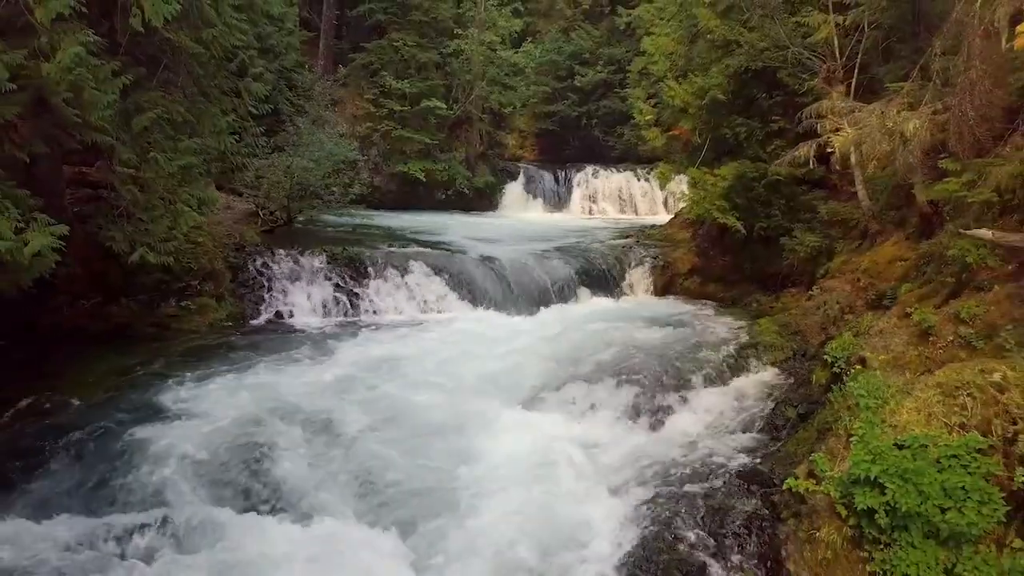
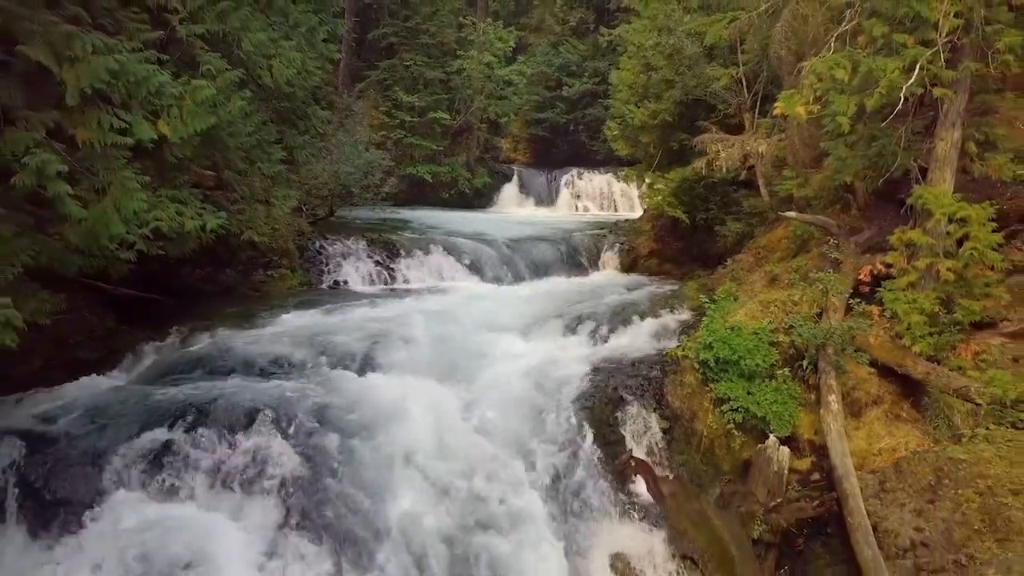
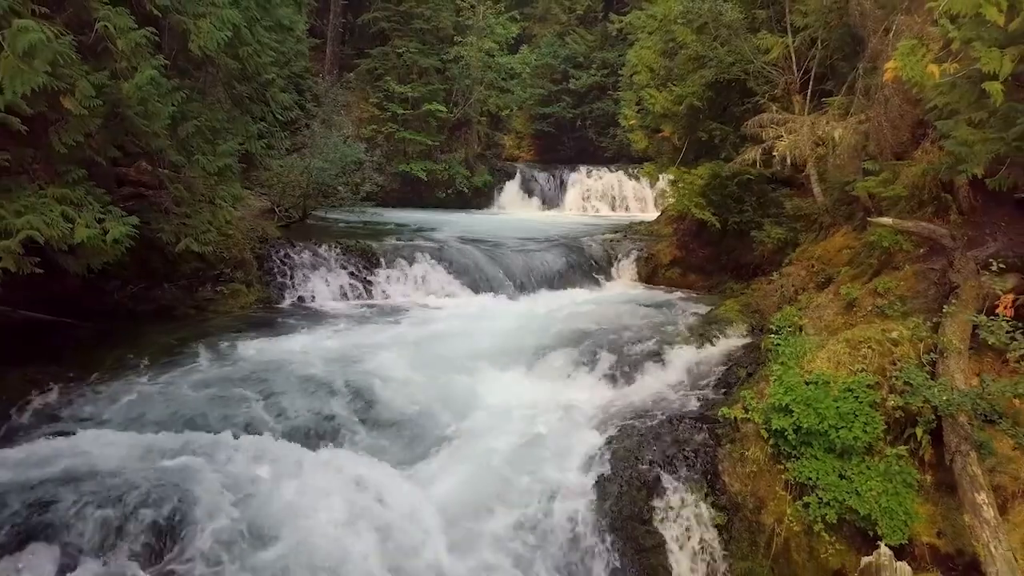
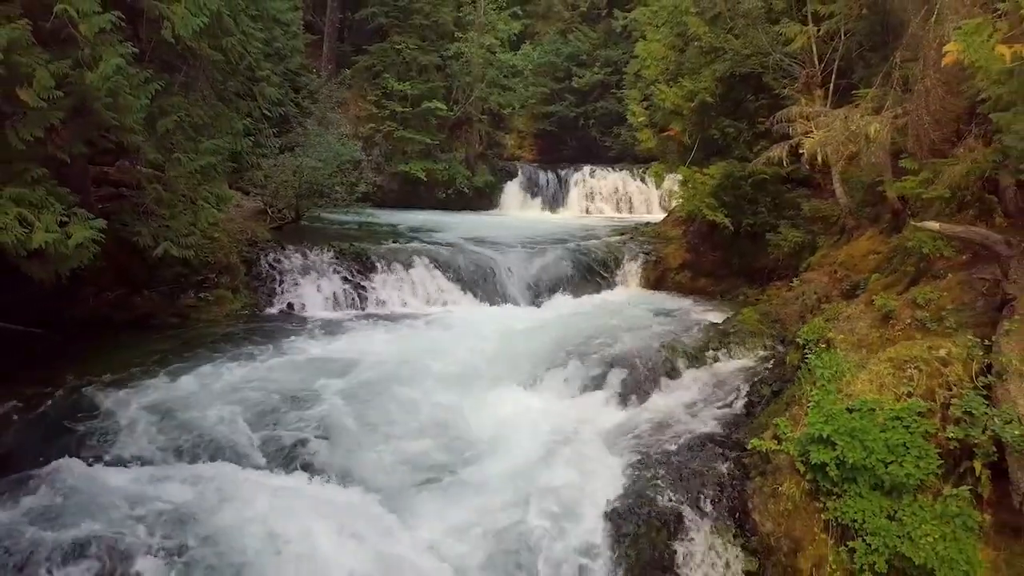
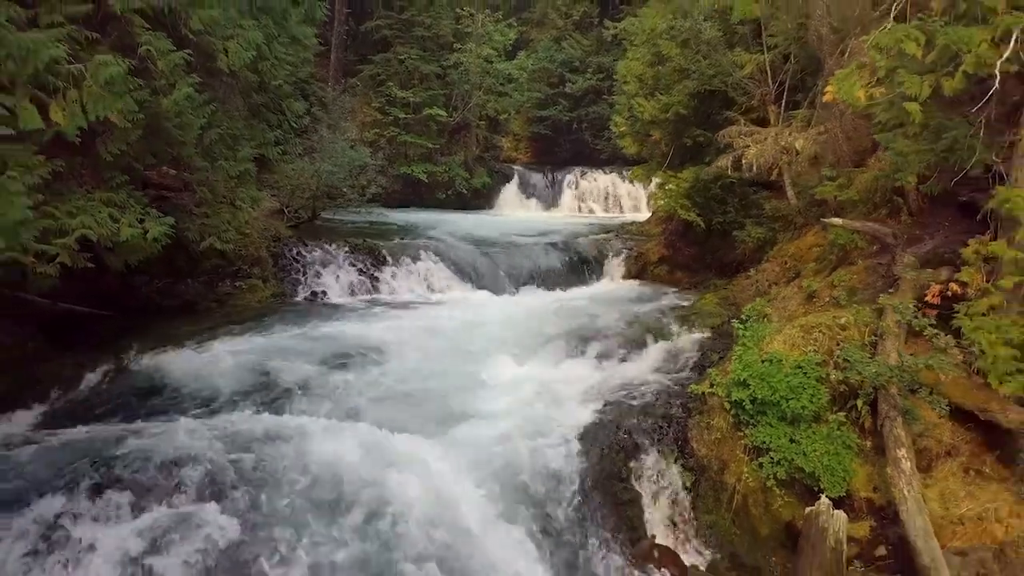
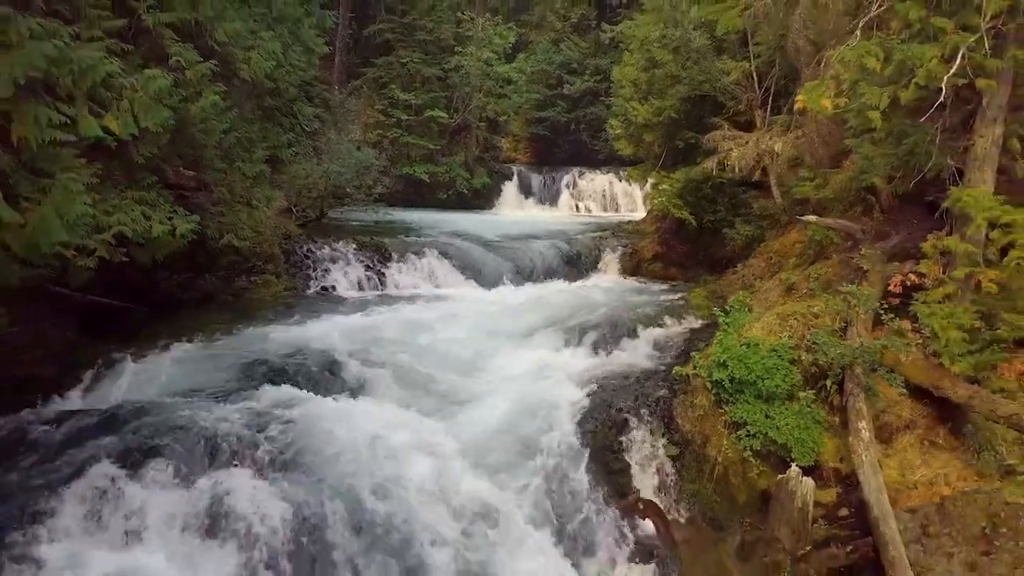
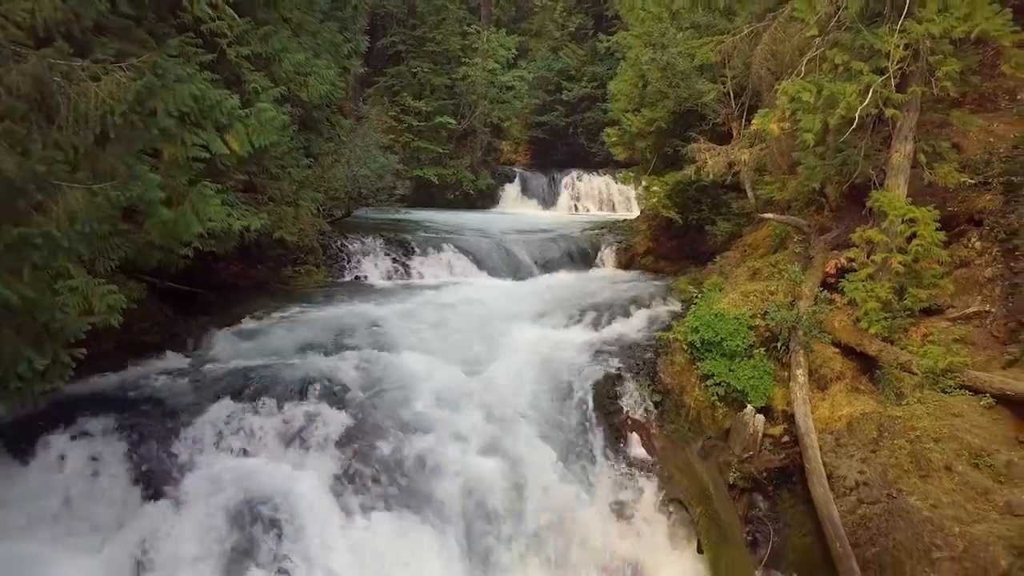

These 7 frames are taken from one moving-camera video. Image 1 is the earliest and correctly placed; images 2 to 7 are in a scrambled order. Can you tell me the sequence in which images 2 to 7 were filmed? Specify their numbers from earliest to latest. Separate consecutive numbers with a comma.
4, 3, 5, 6, 2, 7
